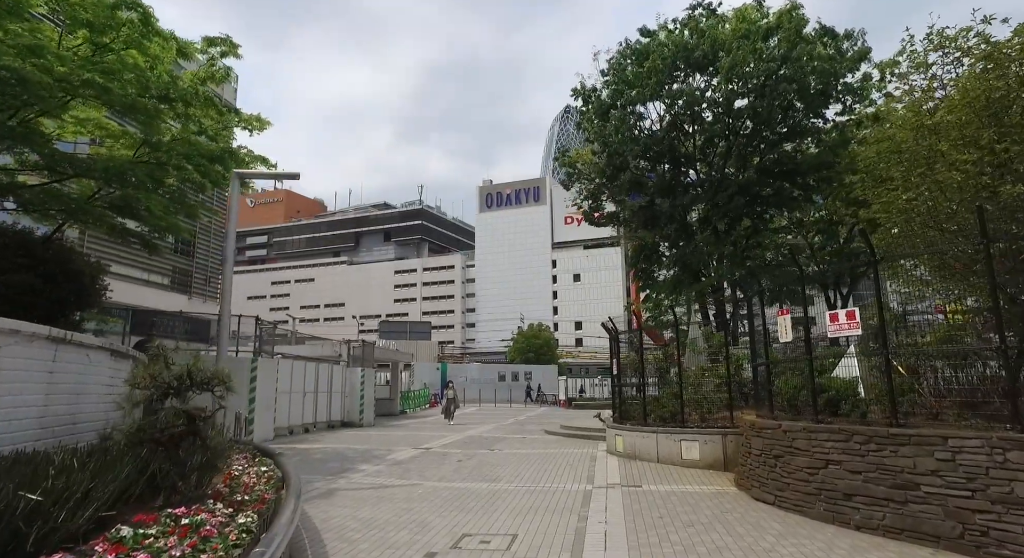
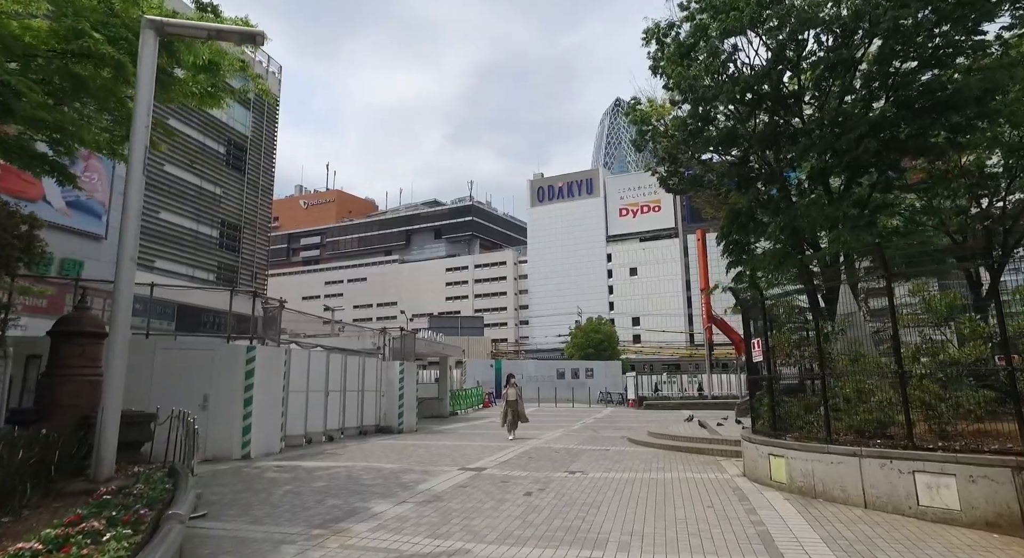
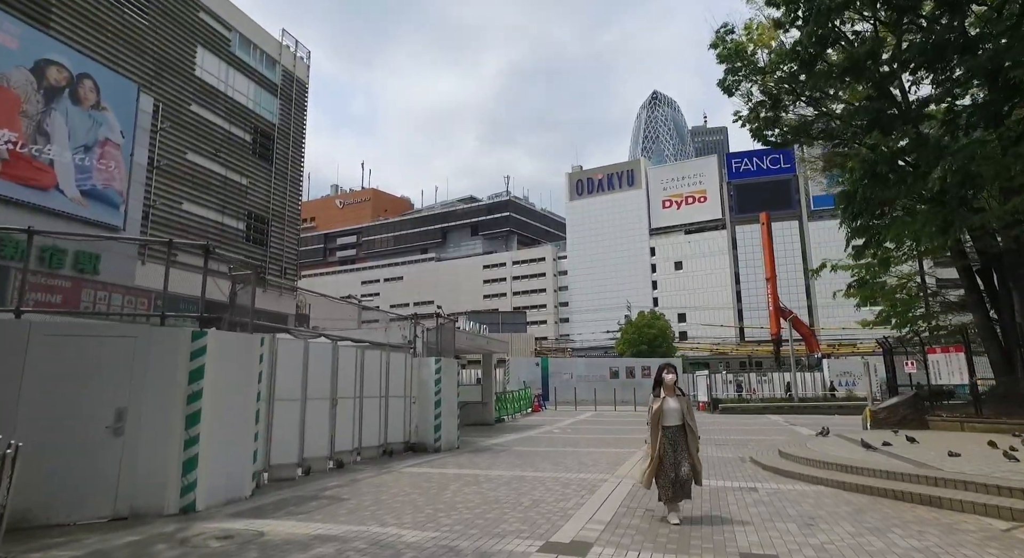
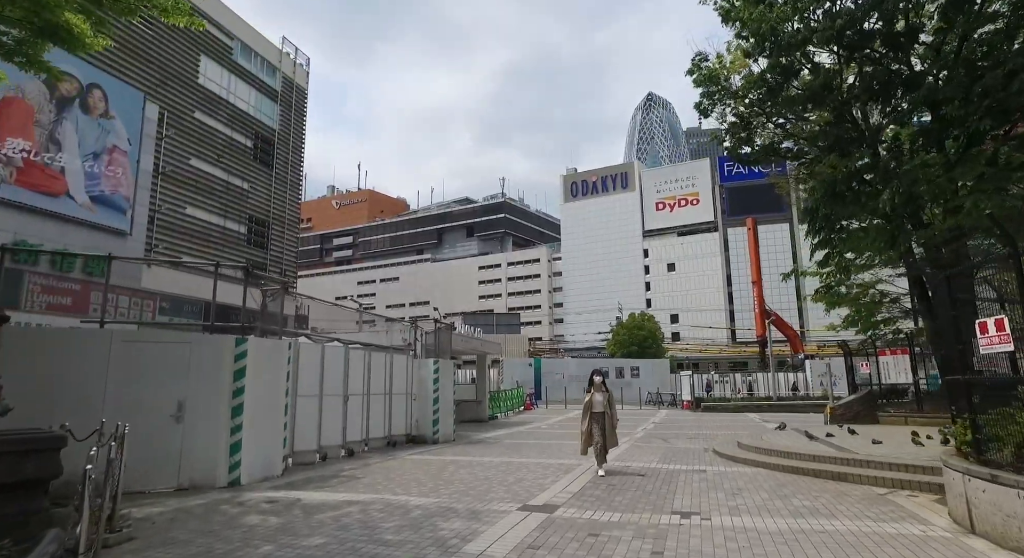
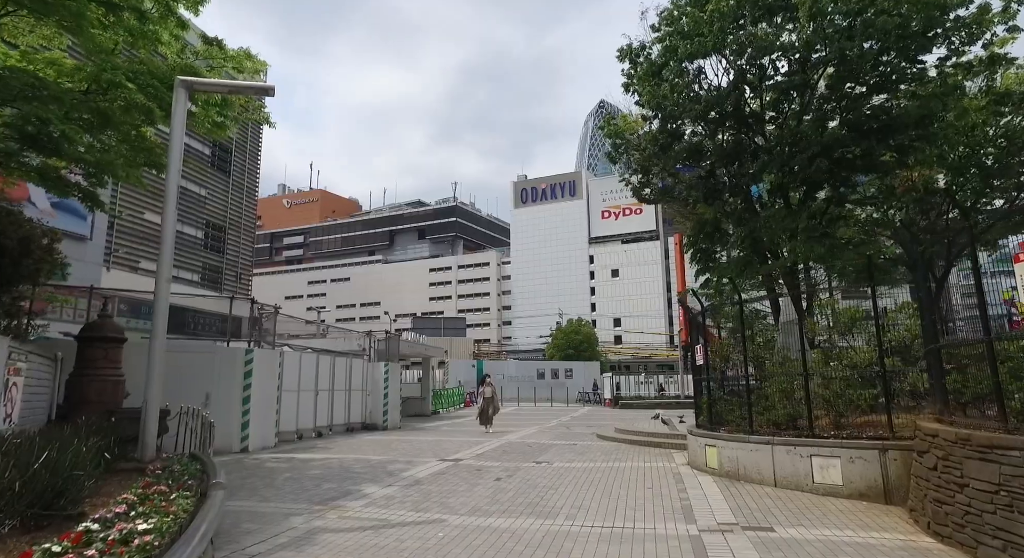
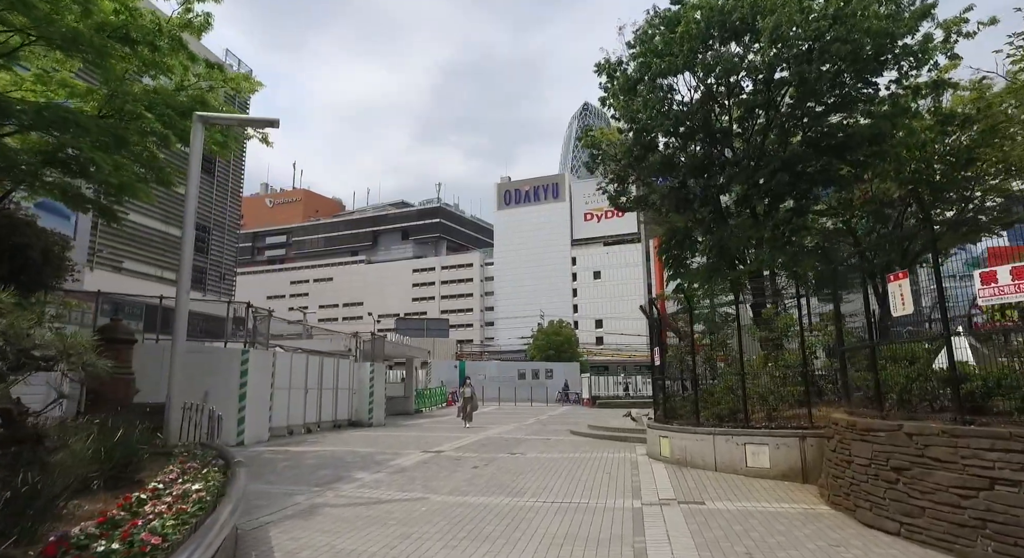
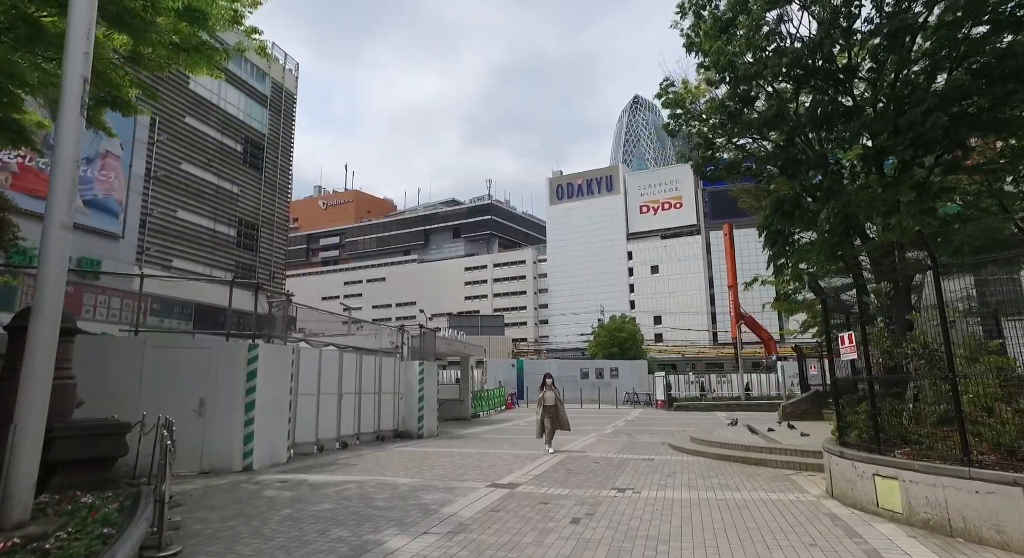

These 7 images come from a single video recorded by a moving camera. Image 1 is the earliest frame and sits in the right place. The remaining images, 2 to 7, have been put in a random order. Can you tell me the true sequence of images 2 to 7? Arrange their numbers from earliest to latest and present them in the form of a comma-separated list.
6, 5, 2, 7, 4, 3
